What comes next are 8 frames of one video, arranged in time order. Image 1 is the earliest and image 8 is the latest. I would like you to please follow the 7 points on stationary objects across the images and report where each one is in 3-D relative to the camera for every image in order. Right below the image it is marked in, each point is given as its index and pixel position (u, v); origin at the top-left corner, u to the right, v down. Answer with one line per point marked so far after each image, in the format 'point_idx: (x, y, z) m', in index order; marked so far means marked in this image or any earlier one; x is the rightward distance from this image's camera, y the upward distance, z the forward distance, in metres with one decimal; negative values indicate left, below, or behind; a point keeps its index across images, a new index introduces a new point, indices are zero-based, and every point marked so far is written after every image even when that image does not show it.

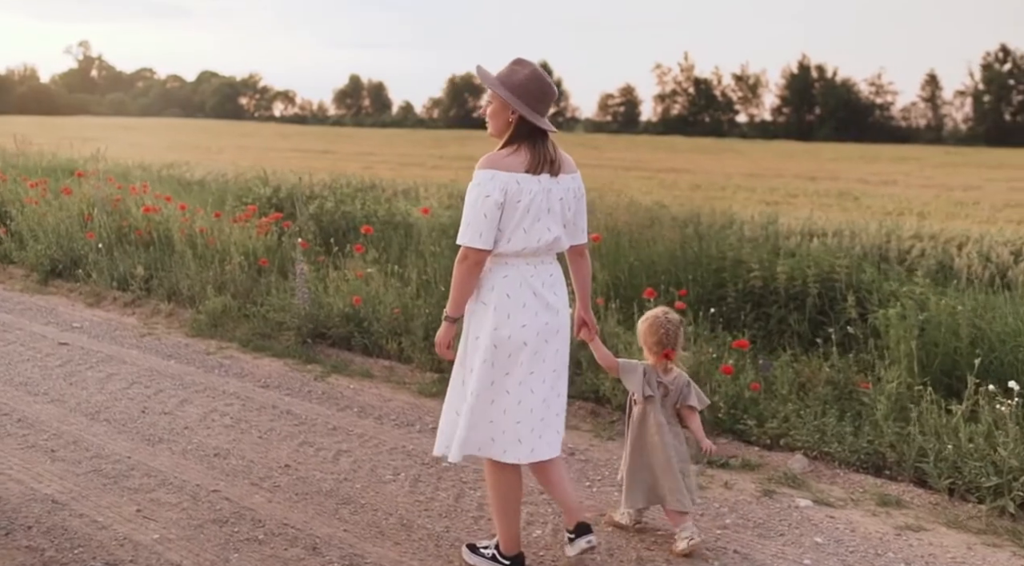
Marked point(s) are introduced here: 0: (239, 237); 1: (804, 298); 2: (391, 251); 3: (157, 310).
0: (-2.8, +0.5, +8.3) m
1: (+1.7, -0.1, +4.8) m
2: (-1.1, +0.3, +7.7) m
3: (-3.2, -0.2, +7.6) m
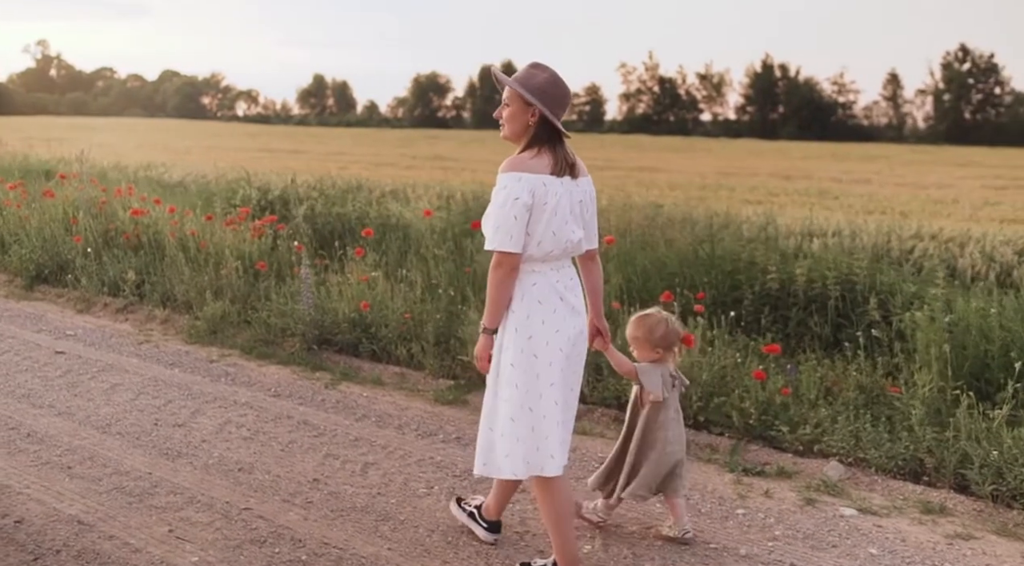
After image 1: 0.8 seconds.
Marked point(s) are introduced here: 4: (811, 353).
0: (-2.8, +0.4, +8.2) m
1: (+1.8, -0.1, +4.8) m
2: (-1.1, +0.3, +7.5) m
3: (-3.2, -0.3, +7.4) m
4: (+1.7, -0.4, +4.7) m
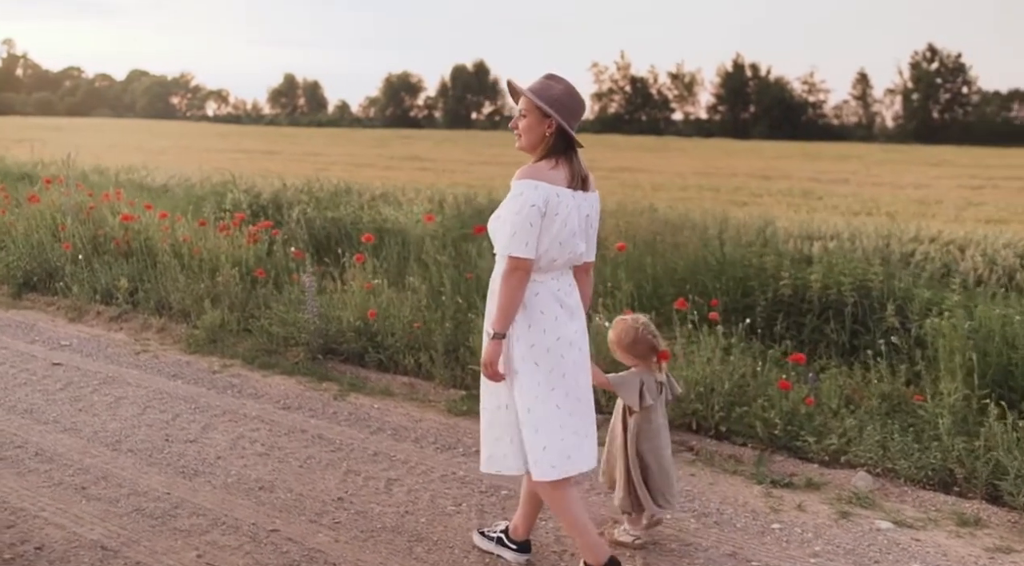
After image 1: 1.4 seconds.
0: (-2.8, +0.4, +8.1) m
1: (+1.9, -0.1, +4.8) m
2: (-1.1, +0.2, +7.5) m
3: (-3.1, -0.4, +7.3) m
4: (+1.8, -0.4, +4.6) m
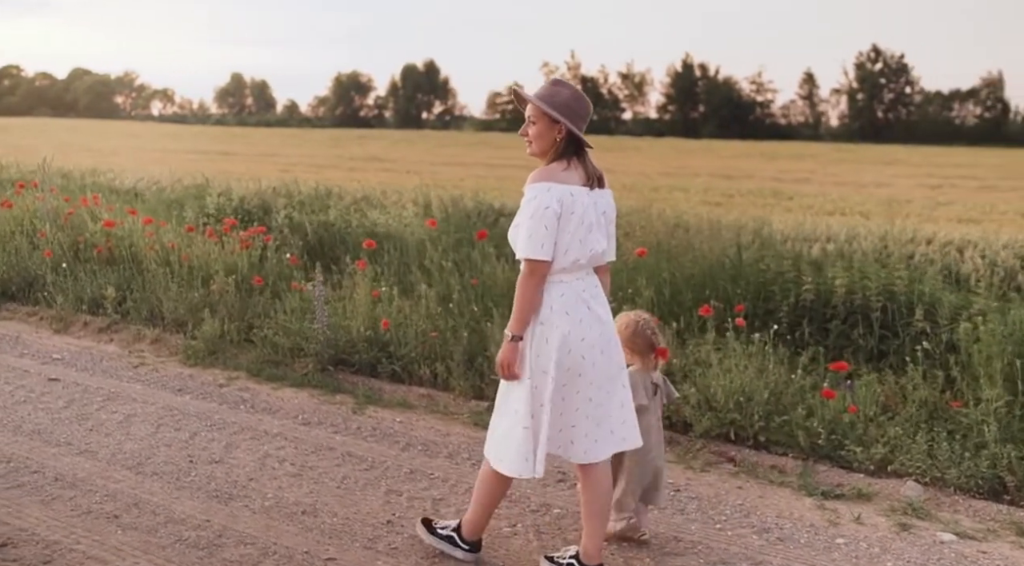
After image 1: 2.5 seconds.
0: (-2.8, +0.3, +7.8) m
1: (+2.0, -0.2, +4.7) m
2: (-1.0, +0.2, +7.3) m
3: (-3.1, -0.4, +7.0) m
4: (+1.9, -0.5, +4.6) m
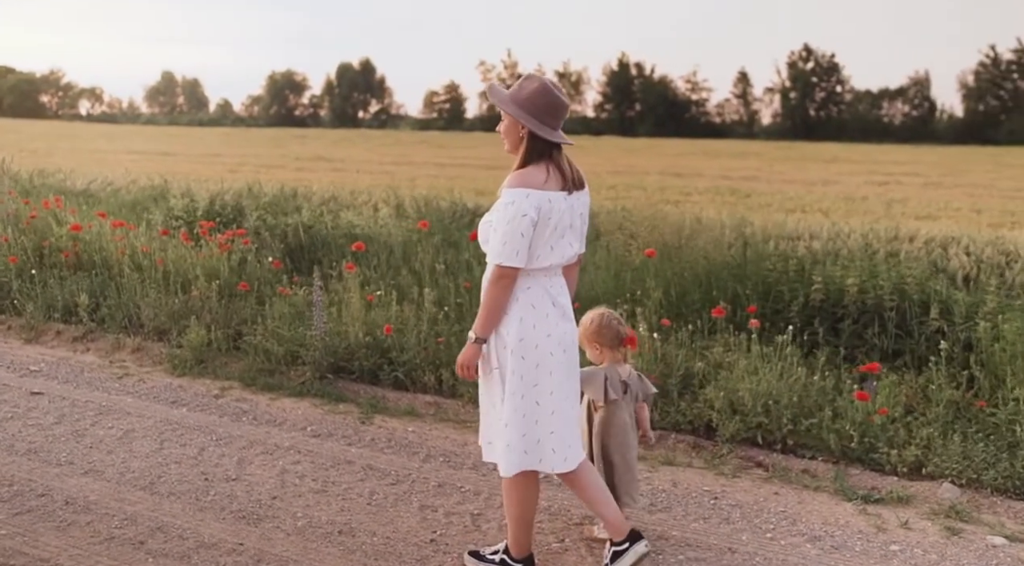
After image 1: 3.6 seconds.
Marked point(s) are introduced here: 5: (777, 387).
0: (-2.9, +0.2, +7.6) m
1: (+2.1, -0.2, +4.7) m
2: (-1.1, +0.1, +7.1) m
3: (-3.1, -0.5, +6.7) m
4: (+2.0, -0.5, +4.6) m
5: (+1.3, -0.5, +4.1) m
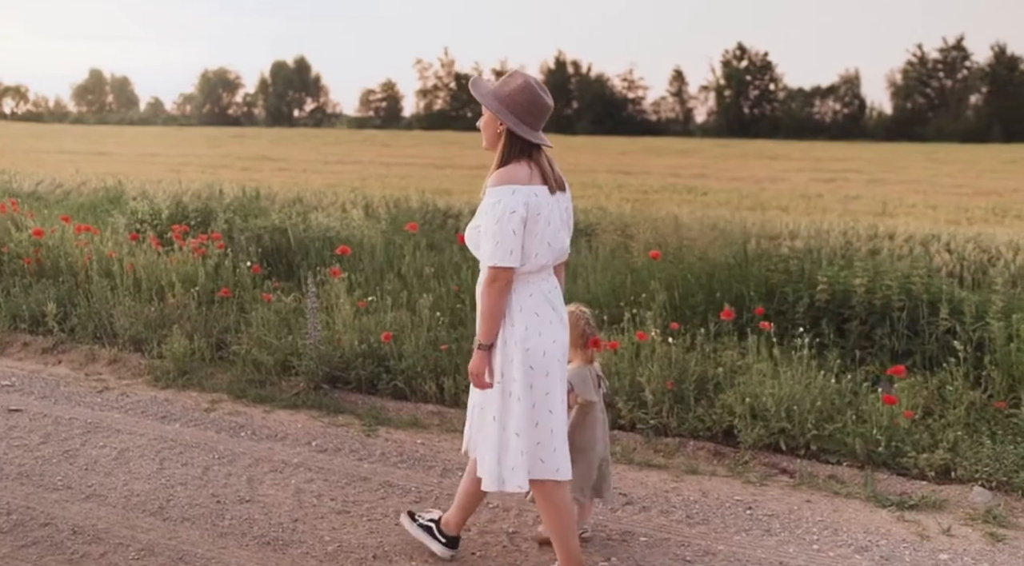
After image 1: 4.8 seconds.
0: (-3.0, +0.2, +7.3) m
1: (+2.1, -0.2, +4.7) m
2: (-1.2, +0.1, +6.9) m
3: (-3.2, -0.6, +6.5) m
4: (+2.0, -0.5, +4.6) m
5: (+1.4, -0.5, +4.0) m
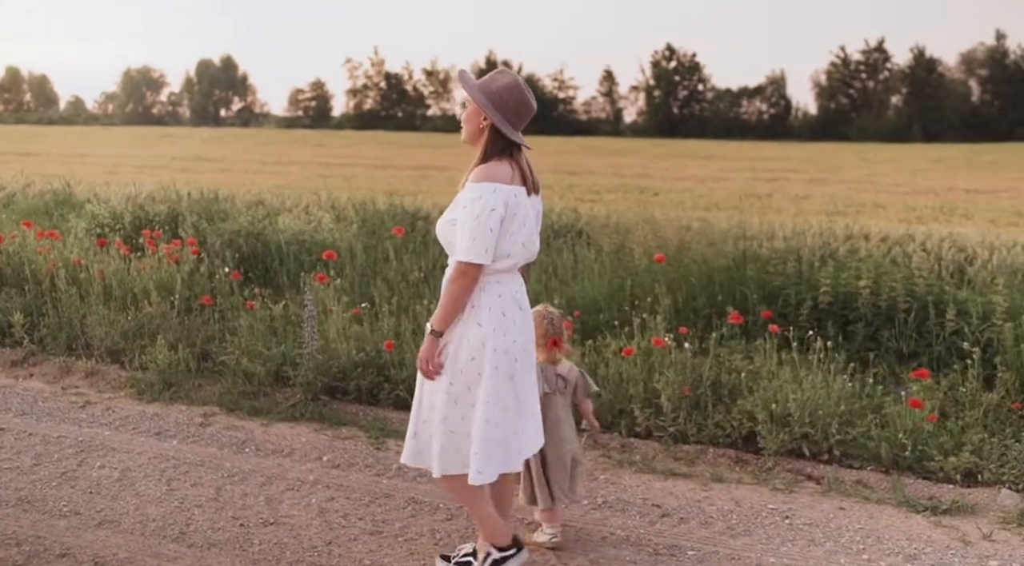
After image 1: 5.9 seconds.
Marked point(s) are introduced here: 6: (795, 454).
0: (-3.1, +0.1, +7.0) m
1: (+2.2, -0.2, +4.8) m
2: (-1.3, 0.0, +6.8) m
3: (-3.2, -0.6, +6.2) m
4: (+2.1, -0.5, +4.6) m
5: (+1.5, -0.5, +4.0) m
6: (+1.3, -0.8, +3.9) m
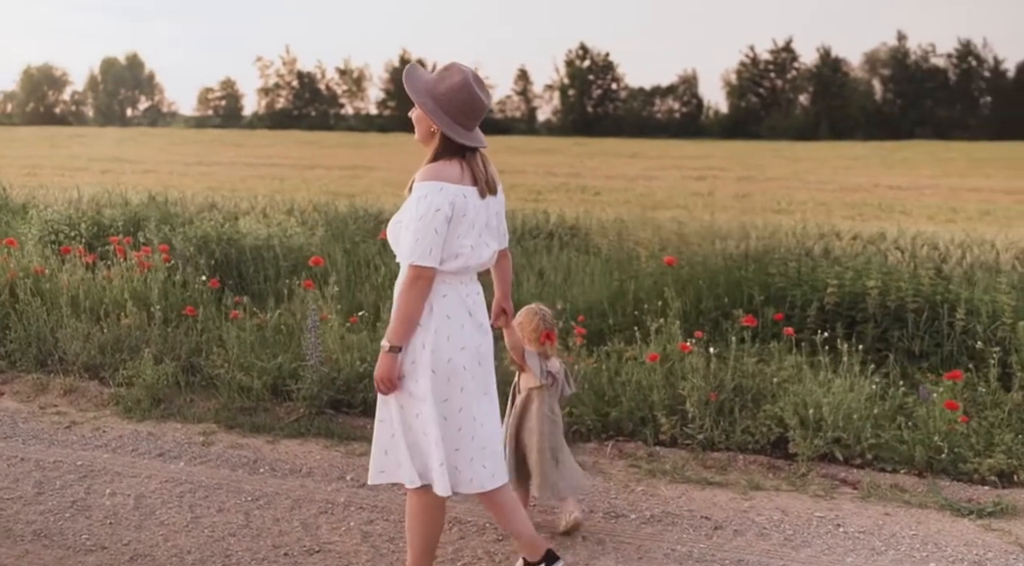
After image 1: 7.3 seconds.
0: (-3.1, 0.0, +6.7) m
1: (+2.3, -0.2, +4.8) m
2: (-1.3, 0.0, +6.6) m
3: (-3.2, -0.7, +5.8) m
4: (+2.2, -0.5, +4.7) m
5: (+1.6, -0.6, +4.0) m
6: (+1.5, -0.8, +3.9) m
